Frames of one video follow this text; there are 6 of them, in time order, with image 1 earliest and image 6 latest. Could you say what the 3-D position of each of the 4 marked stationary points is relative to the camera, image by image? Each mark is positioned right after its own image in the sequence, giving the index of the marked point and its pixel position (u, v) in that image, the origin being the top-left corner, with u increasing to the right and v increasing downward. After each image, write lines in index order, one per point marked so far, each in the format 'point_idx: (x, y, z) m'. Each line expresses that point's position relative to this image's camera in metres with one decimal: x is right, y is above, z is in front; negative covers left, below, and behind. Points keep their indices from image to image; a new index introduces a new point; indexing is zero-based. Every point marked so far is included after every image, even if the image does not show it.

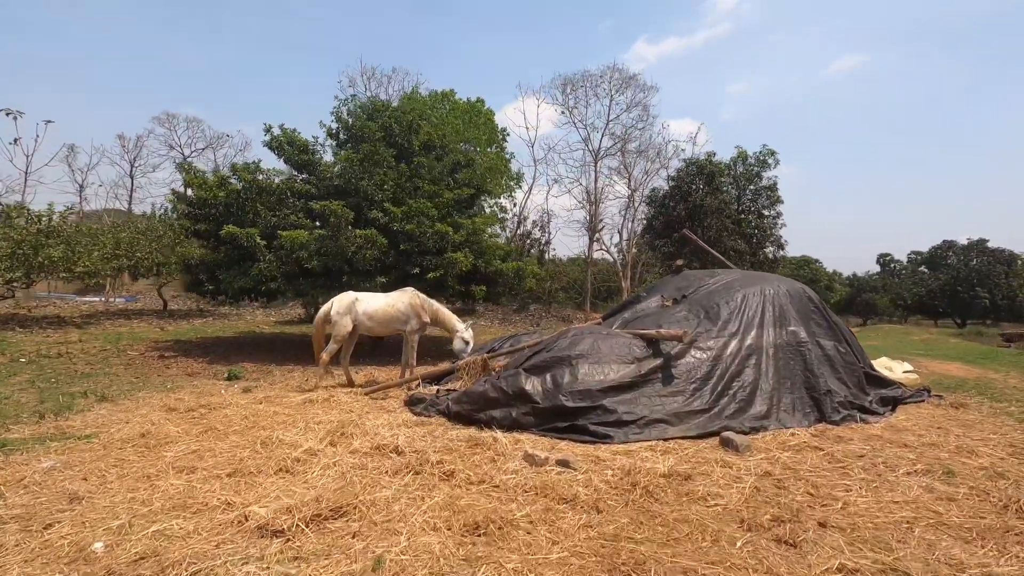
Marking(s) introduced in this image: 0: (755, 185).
0: (+8.9, +3.8, +19.6) m
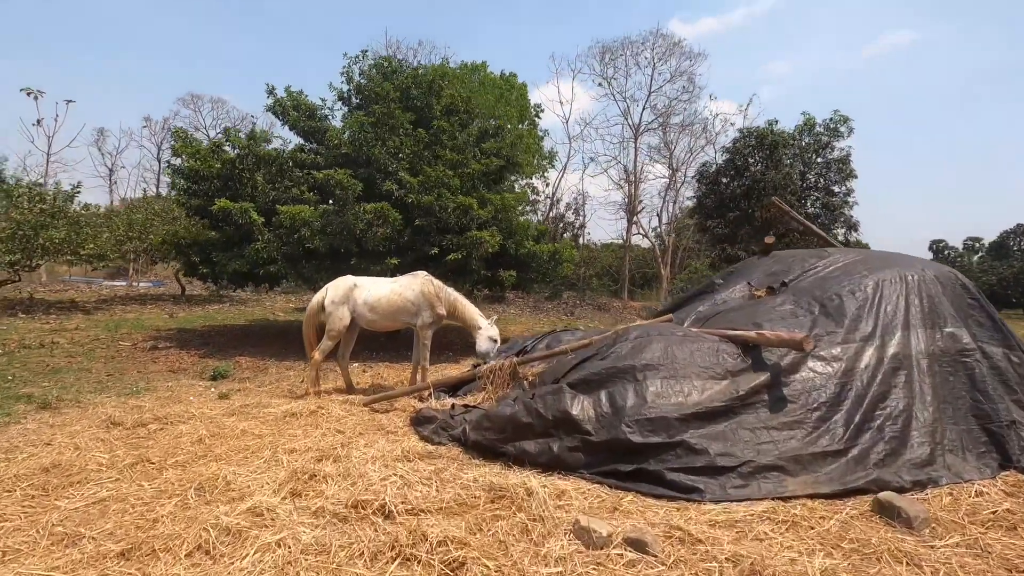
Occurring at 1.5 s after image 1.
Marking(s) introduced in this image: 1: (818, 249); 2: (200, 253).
0: (+10.0, +4.2, +17.2) m
1: (+3.4, +0.4, +6.0) m
2: (-6.4, +0.7, +11.0) m
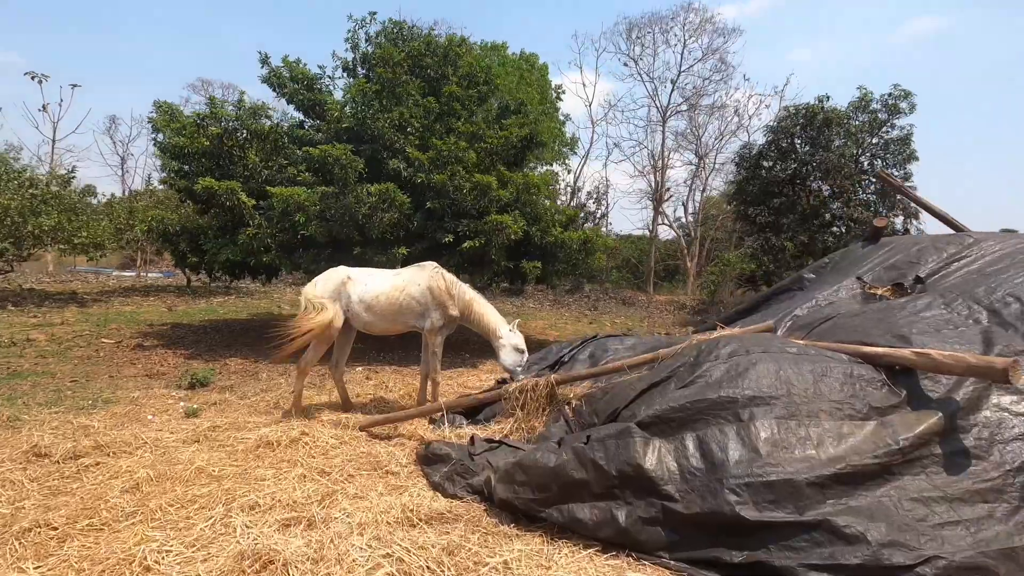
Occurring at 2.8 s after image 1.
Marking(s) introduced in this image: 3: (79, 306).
0: (+10.7, +4.3, +15.5) m
1: (+3.8, +0.5, +4.5) m
2: (-6.0, +0.9, +9.8) m
3: (-12.7, -0.5, +15.7) m
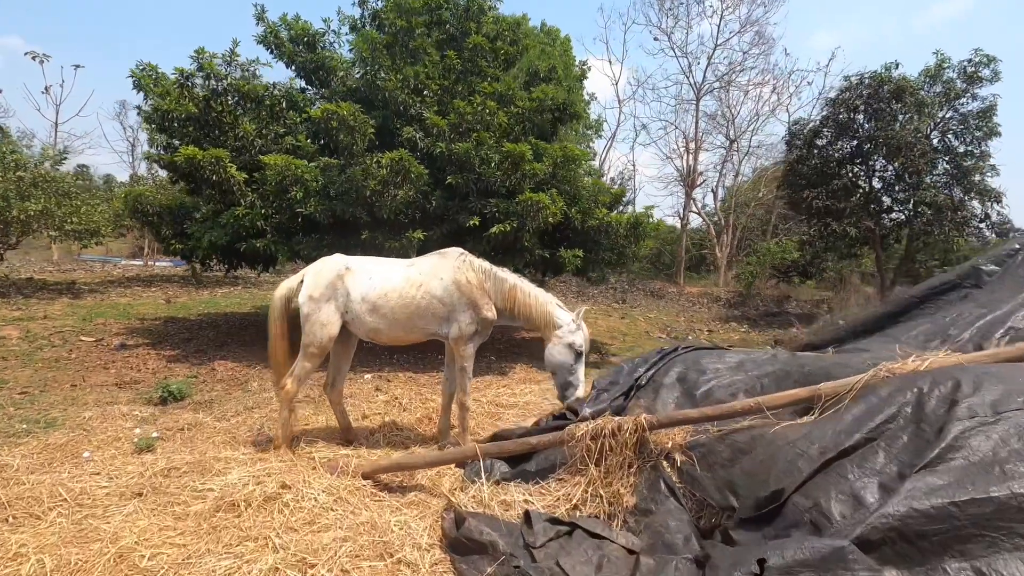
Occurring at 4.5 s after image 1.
0: (+11.4, +4.5, +13.7) m
1: (+4.2, +0.5, +3.0) m
2: (-5.4, +1.0, +8.5) m
3: (-12.0, -0.3, +14.6) m
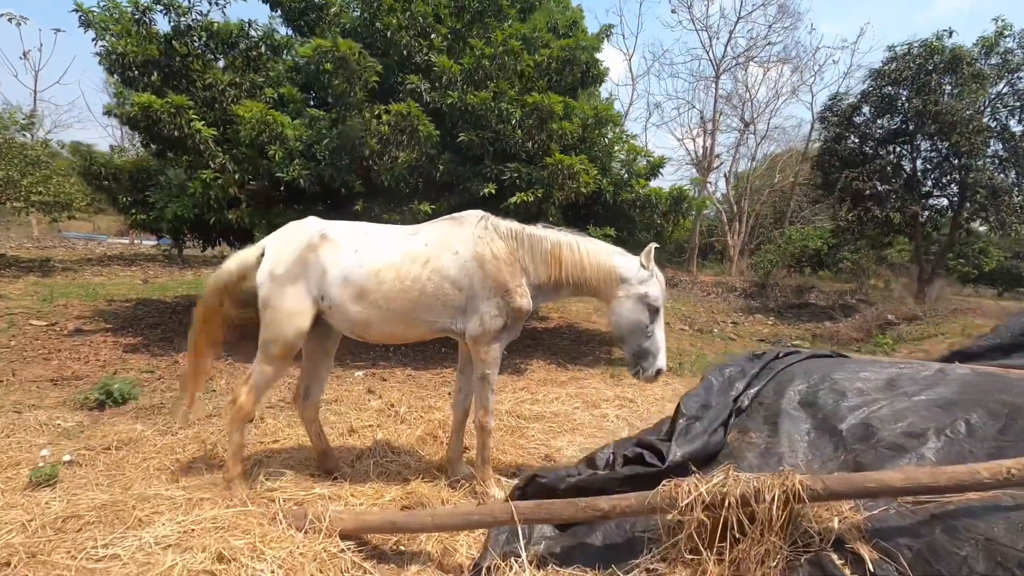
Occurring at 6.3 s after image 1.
0: (+11.7, +4.7, +12.4) m
1: (+4.4, +0.5, +1.8) m
2: (-5.2, +1.3, +7.2) m
3: (-11.8, +0.3, +13.4) m
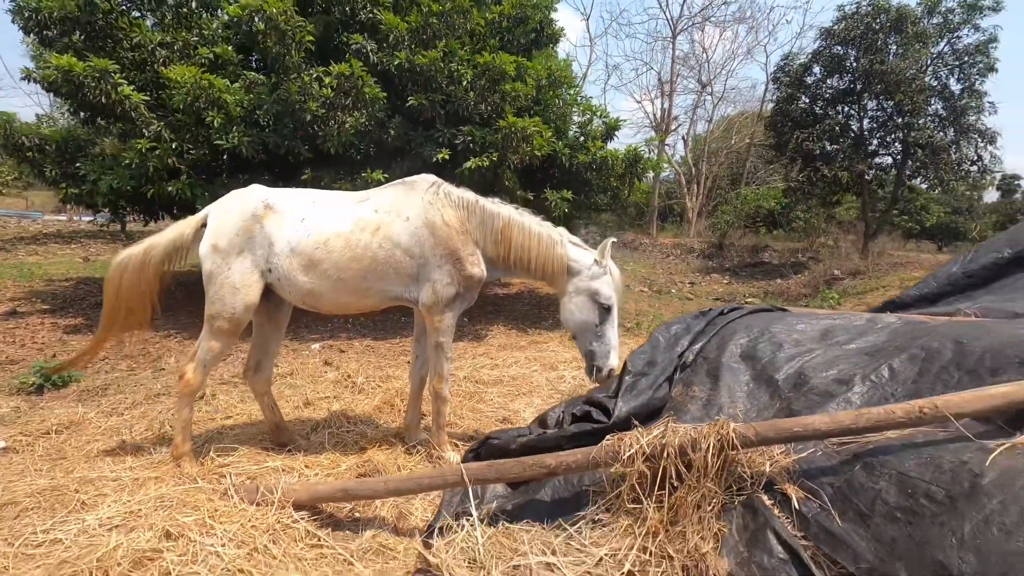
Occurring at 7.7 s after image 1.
0: (+10.6, +5.8, +12.8) m
1: (+4.2, +0.7, +2.0) m
2: (-5.8, +1.6, +6.8) m
3: (-12.8, +0.7, +12.6) m
